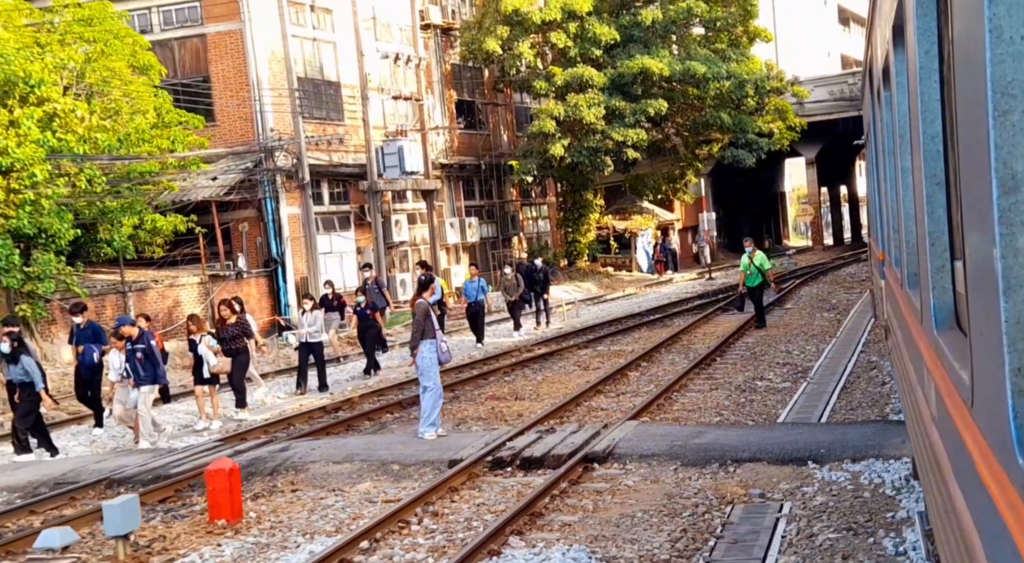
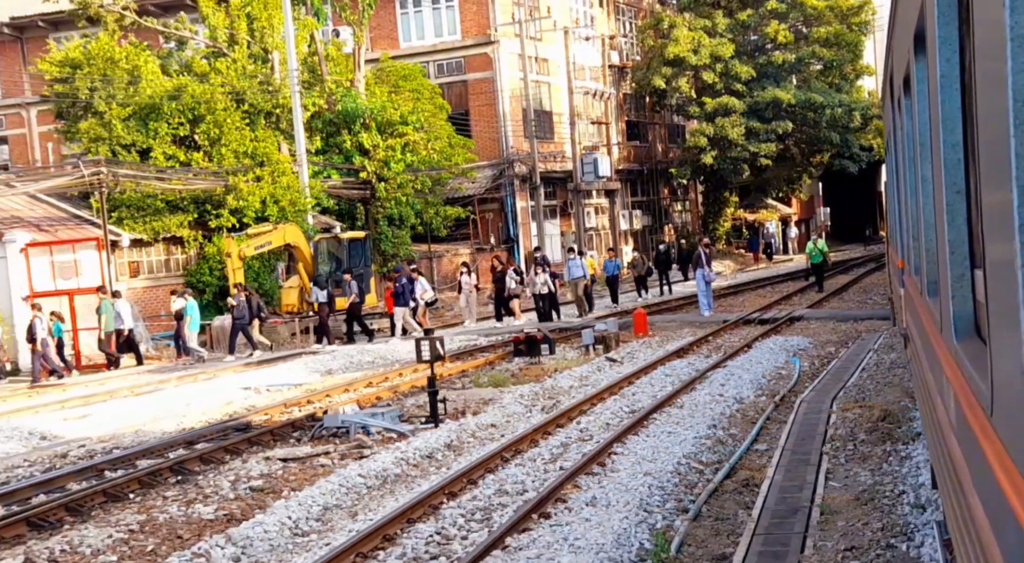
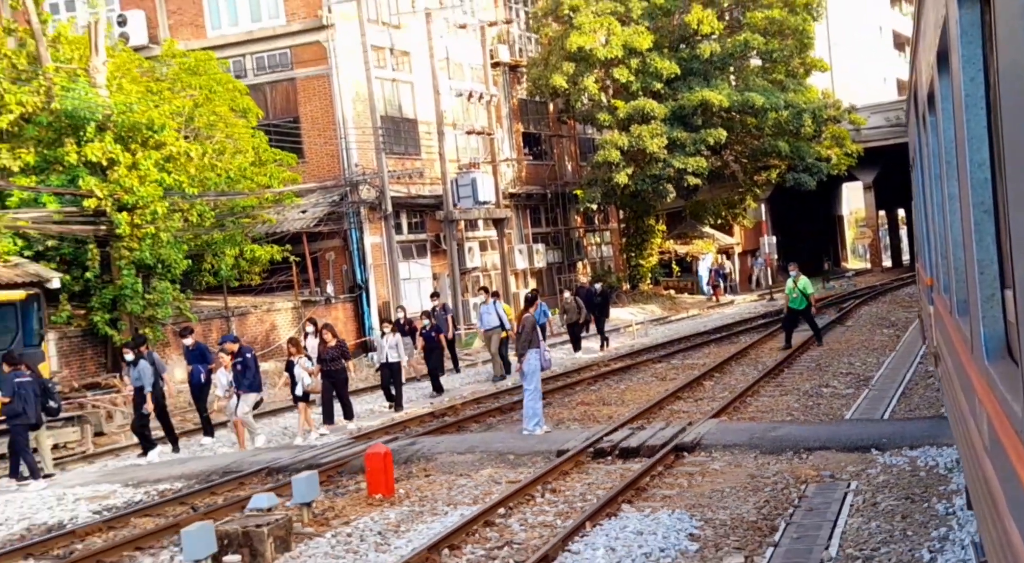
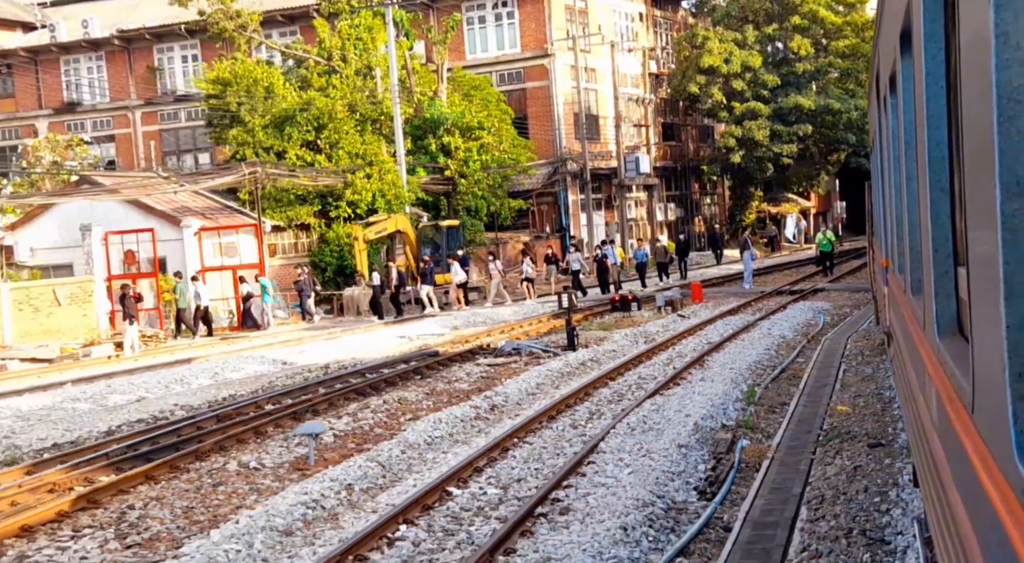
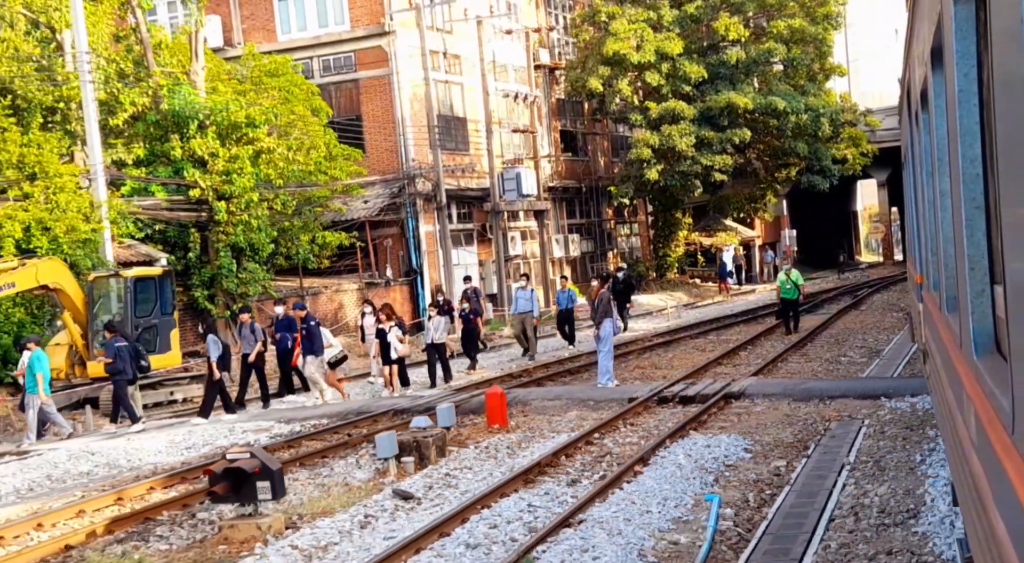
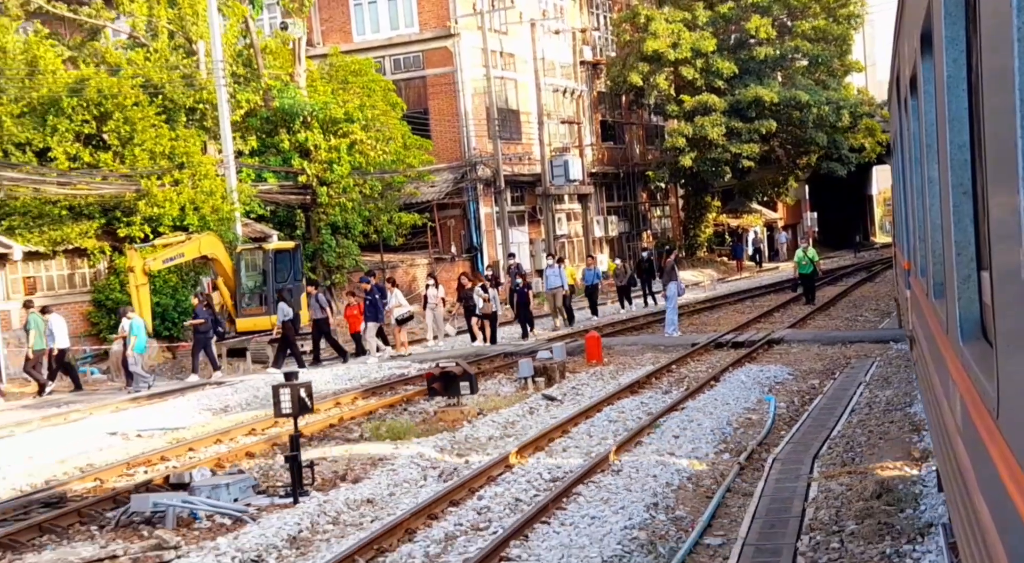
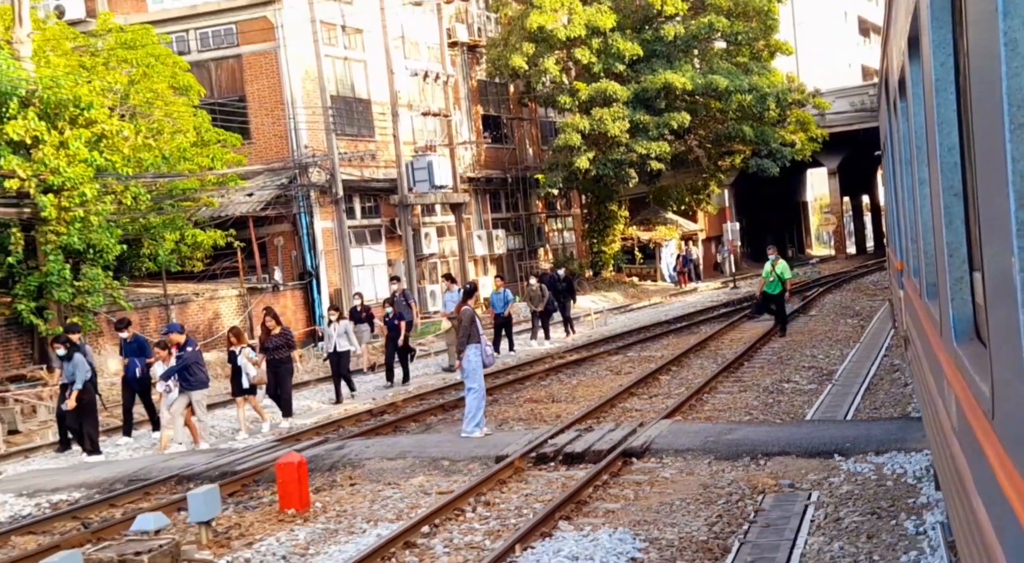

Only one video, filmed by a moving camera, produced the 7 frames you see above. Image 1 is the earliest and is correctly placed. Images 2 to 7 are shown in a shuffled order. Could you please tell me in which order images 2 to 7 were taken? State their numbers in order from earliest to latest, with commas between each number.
7, 3, 5, 6, 2, 4
